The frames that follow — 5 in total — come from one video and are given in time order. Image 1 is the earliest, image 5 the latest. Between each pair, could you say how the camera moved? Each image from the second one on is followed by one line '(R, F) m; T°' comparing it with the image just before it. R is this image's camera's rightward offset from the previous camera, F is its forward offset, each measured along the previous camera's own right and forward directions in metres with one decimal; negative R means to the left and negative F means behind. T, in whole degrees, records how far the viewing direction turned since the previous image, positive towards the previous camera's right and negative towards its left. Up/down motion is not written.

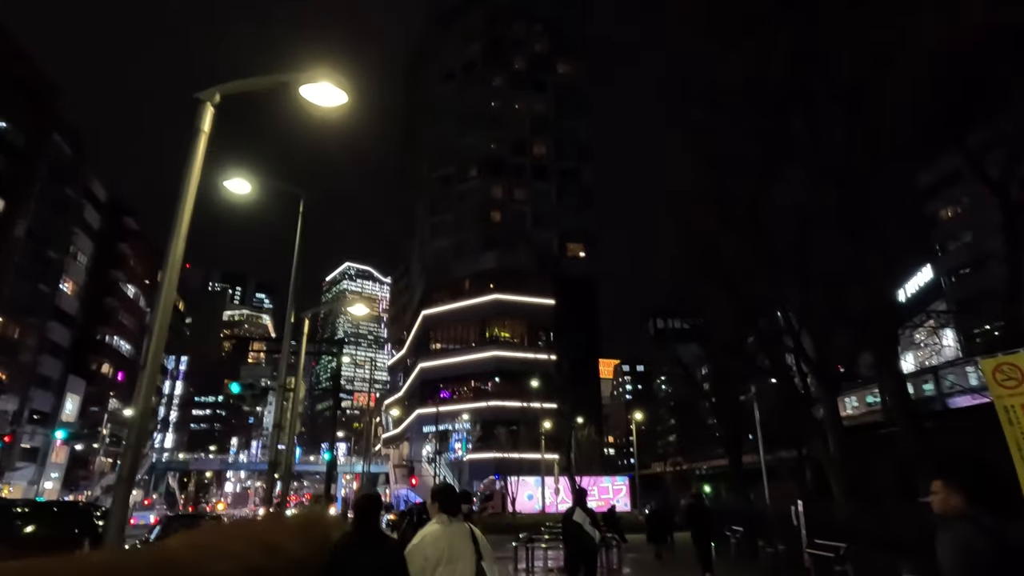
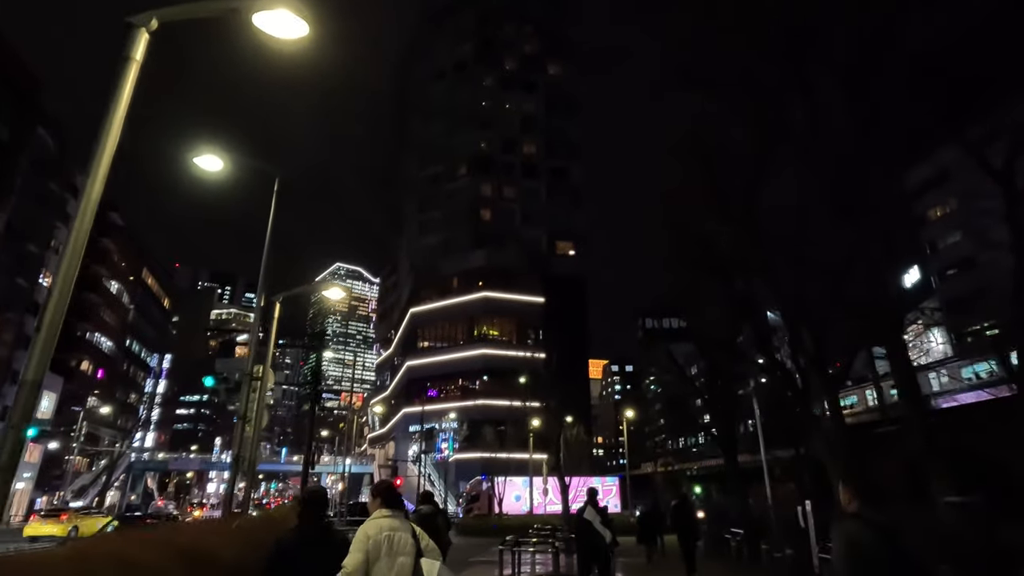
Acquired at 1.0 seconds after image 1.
(0.0, +0.9) m; +1°
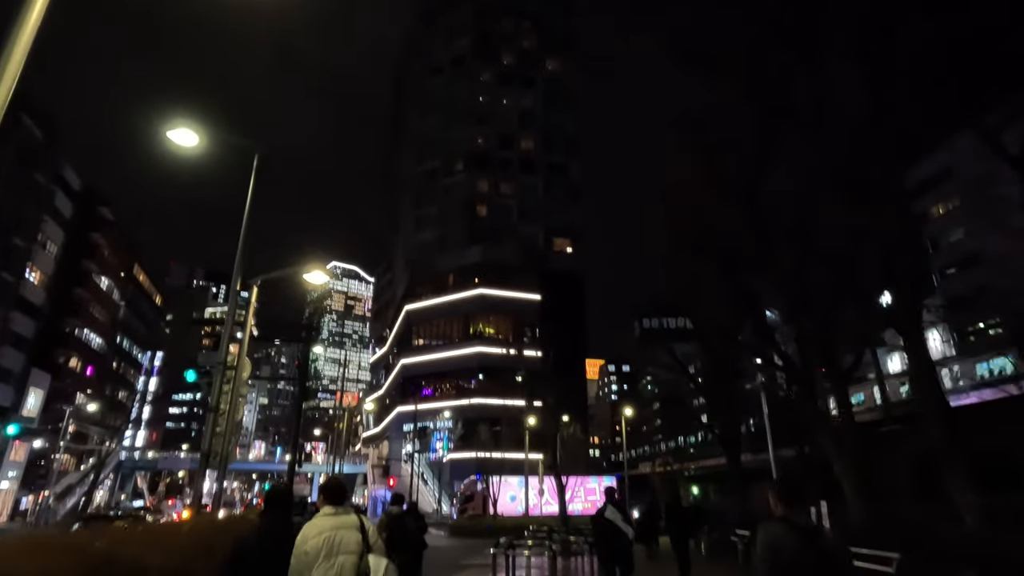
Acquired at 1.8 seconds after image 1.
(0.0, +0.8) m; 0°
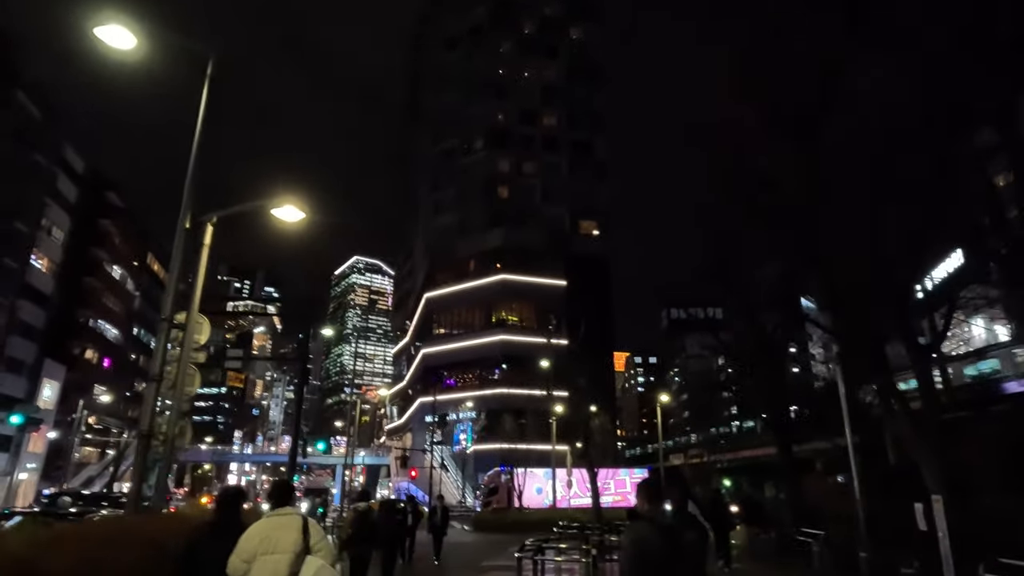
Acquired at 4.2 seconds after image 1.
(0.0, +1.9) m; -2°
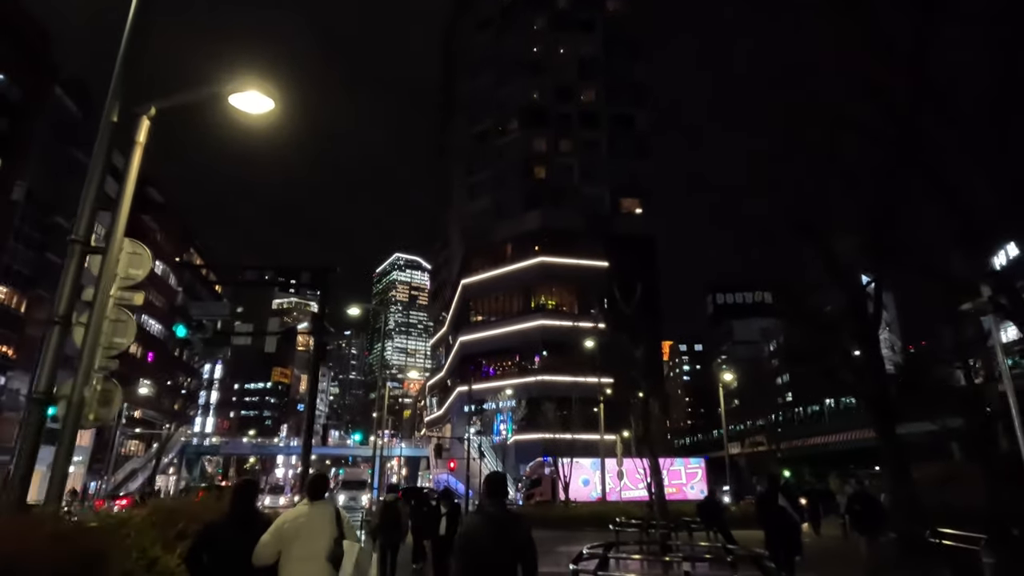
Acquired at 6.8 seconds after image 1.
(-0.1, +2.2) m; -4°
